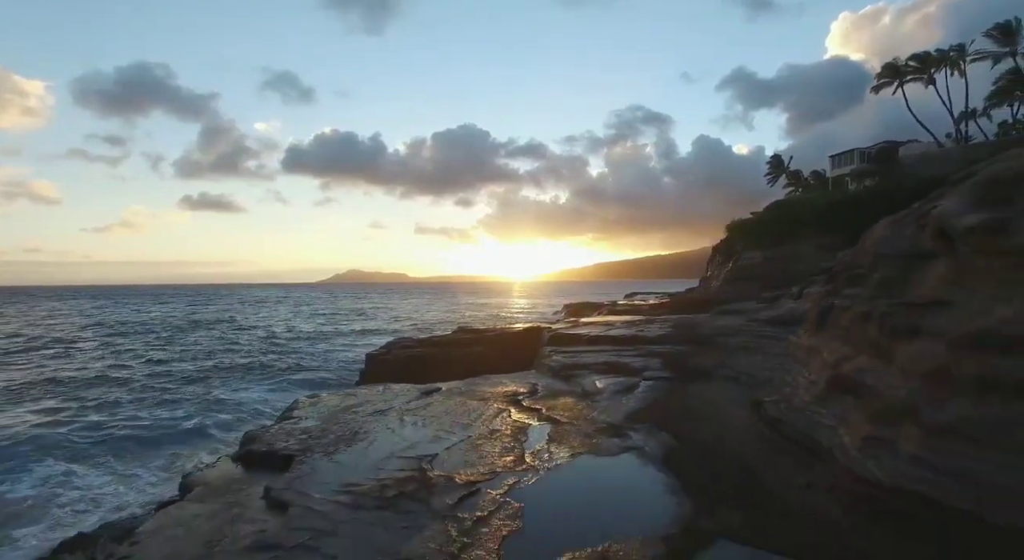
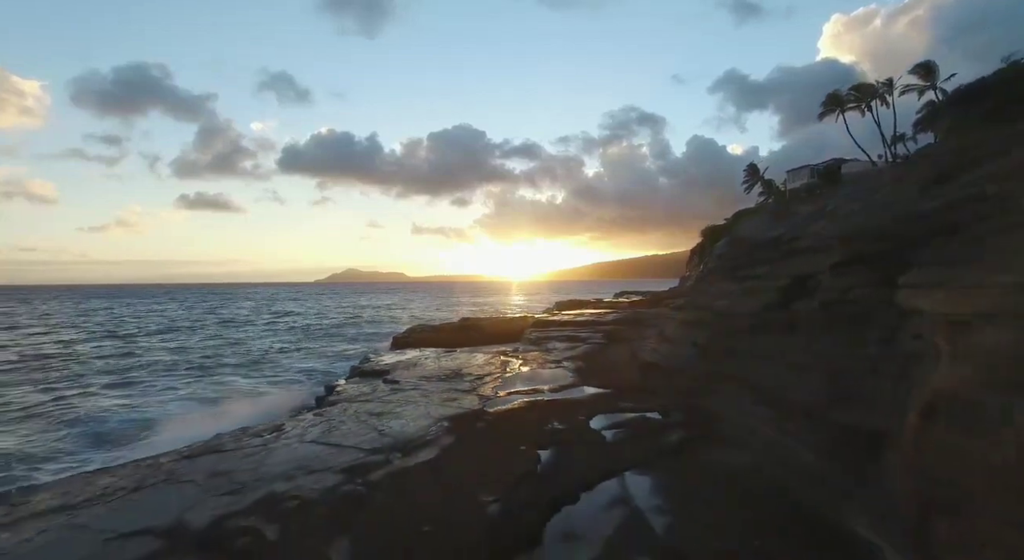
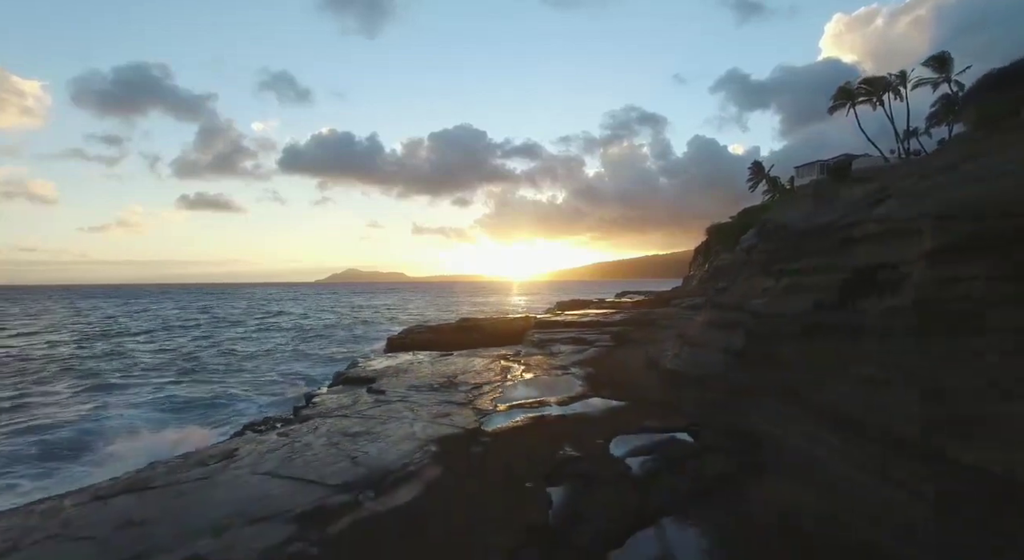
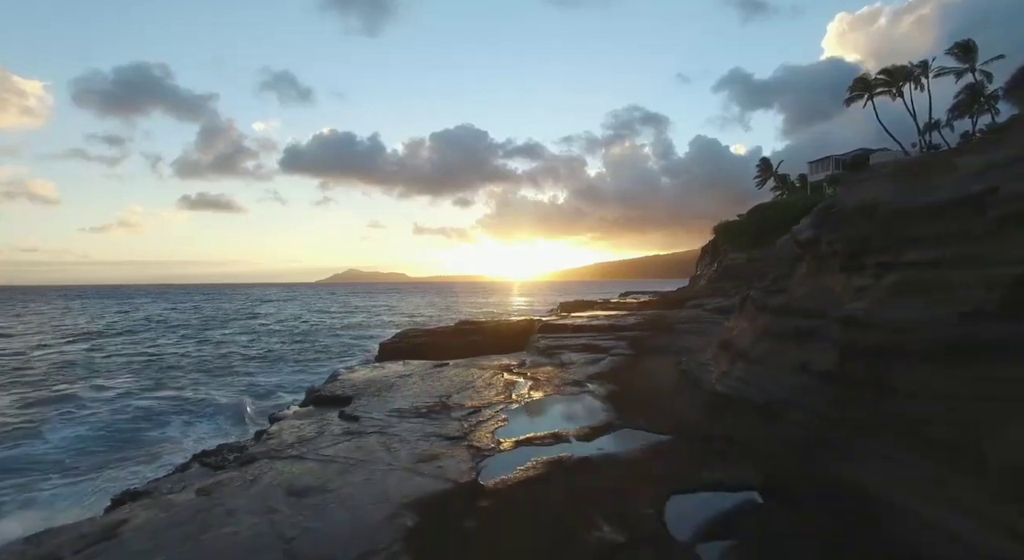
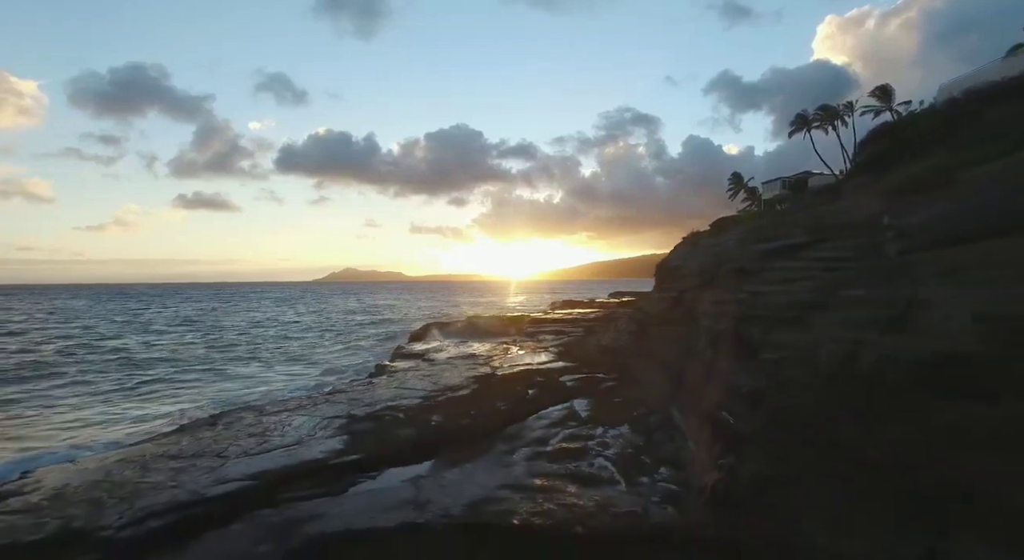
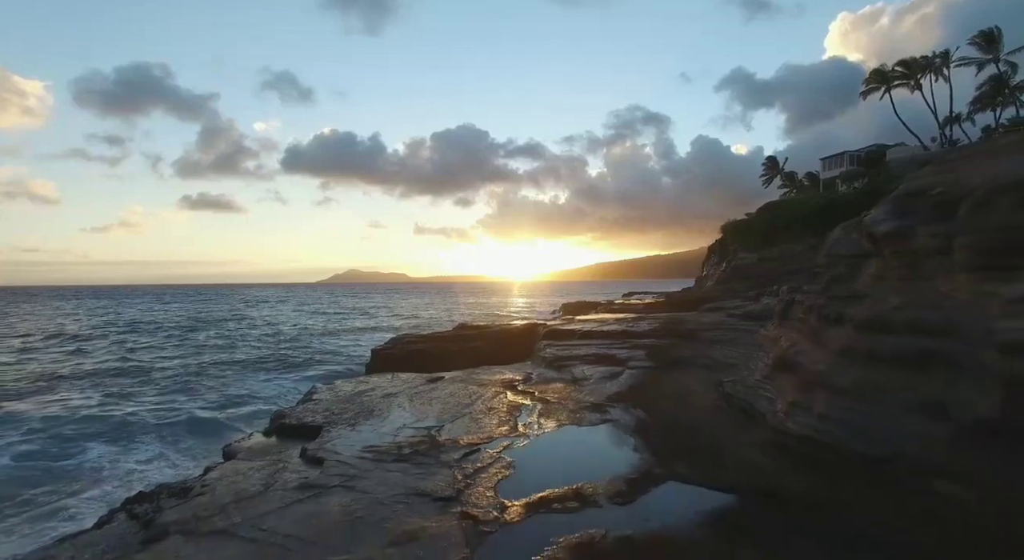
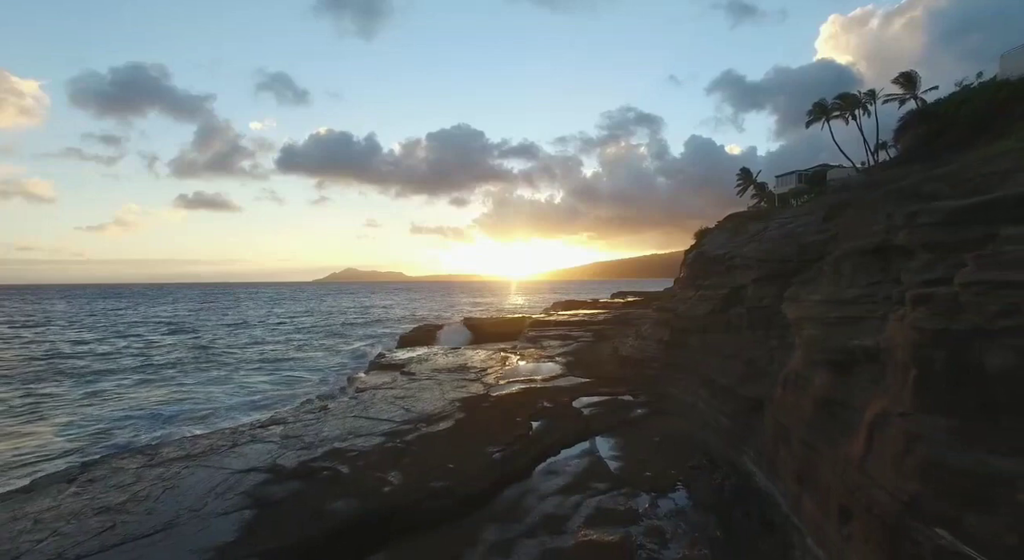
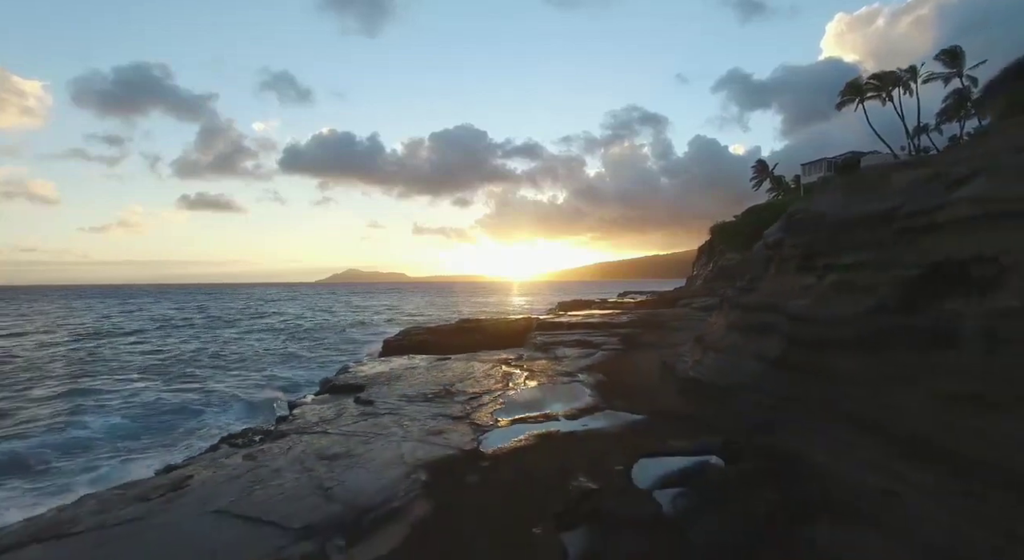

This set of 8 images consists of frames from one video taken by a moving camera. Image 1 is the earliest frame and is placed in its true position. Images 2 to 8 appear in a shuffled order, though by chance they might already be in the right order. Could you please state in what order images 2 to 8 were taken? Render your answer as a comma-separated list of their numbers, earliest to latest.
6, 4, 8, 3, 2, 7, 5
